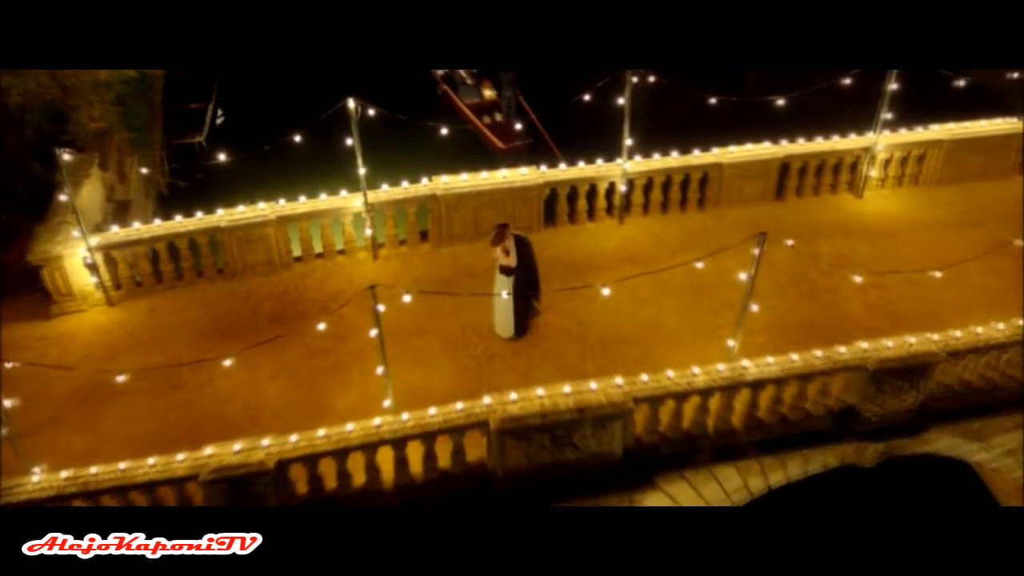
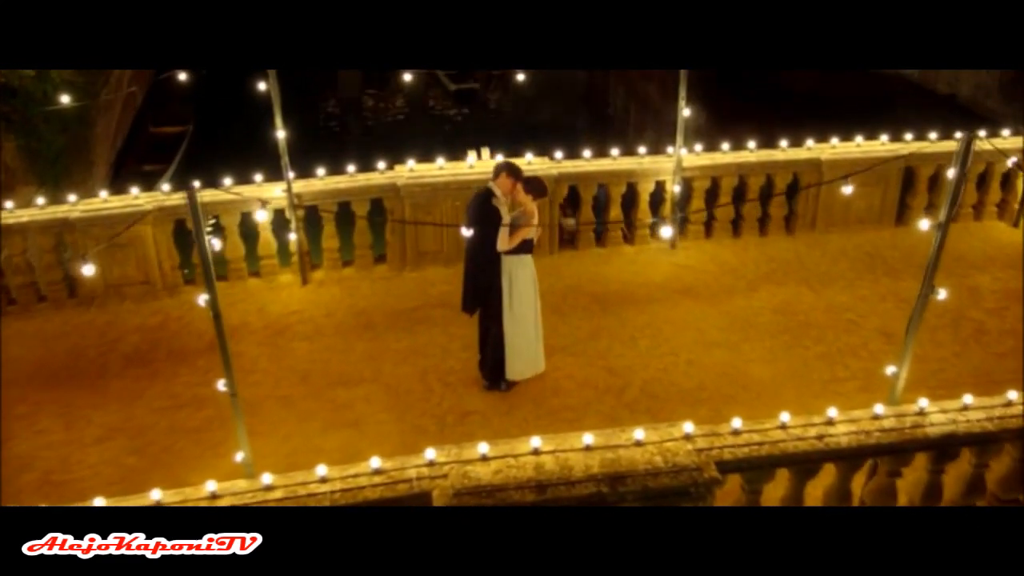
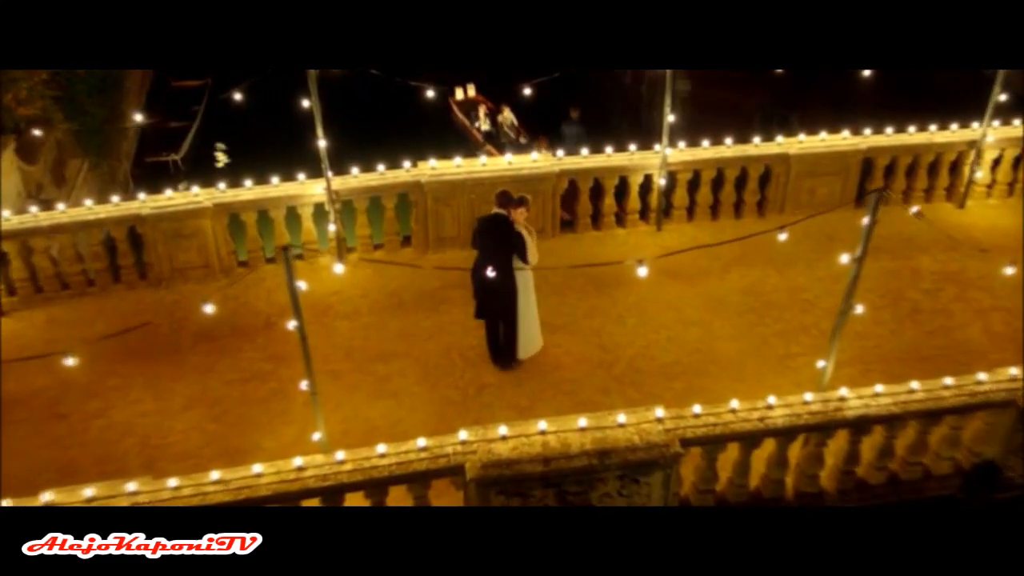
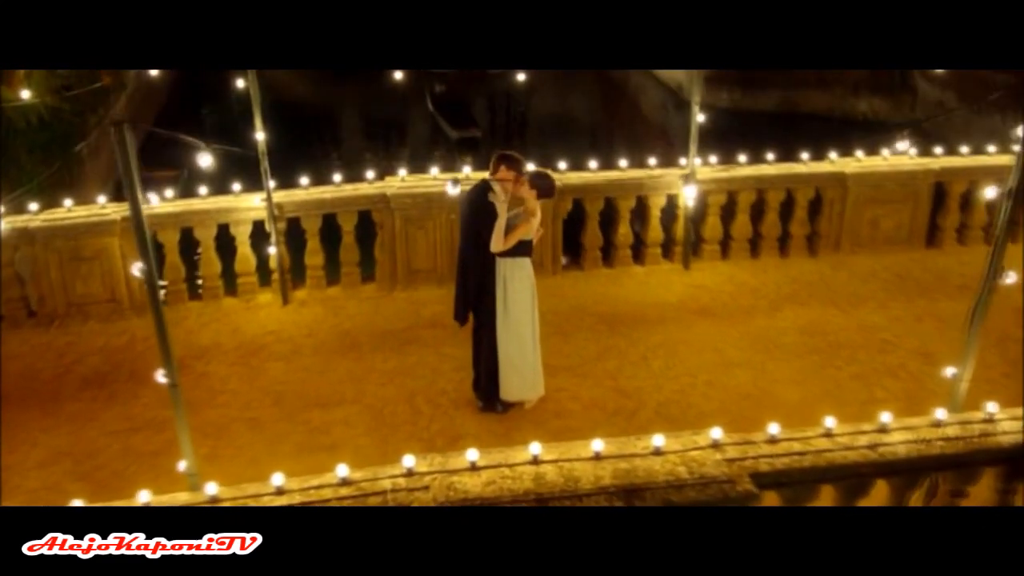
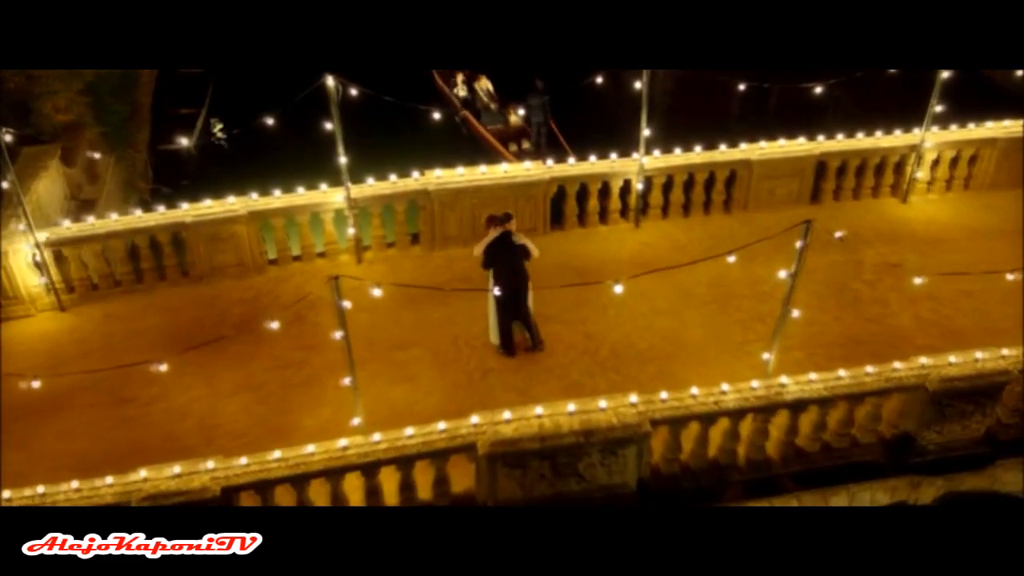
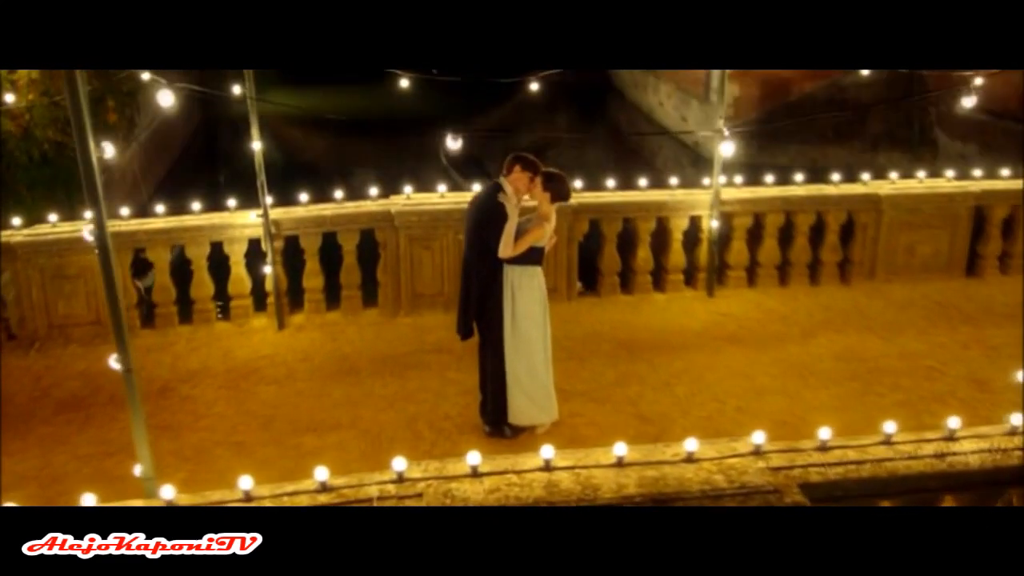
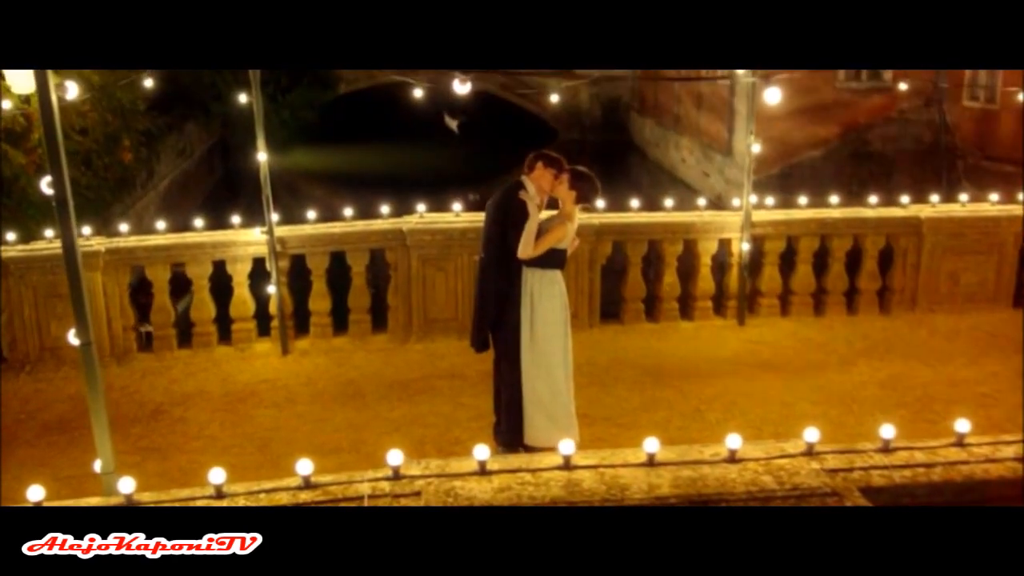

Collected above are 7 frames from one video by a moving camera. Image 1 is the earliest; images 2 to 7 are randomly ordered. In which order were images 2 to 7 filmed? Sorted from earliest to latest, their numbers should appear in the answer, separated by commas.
5, 3, 2, 4, 6, 7
